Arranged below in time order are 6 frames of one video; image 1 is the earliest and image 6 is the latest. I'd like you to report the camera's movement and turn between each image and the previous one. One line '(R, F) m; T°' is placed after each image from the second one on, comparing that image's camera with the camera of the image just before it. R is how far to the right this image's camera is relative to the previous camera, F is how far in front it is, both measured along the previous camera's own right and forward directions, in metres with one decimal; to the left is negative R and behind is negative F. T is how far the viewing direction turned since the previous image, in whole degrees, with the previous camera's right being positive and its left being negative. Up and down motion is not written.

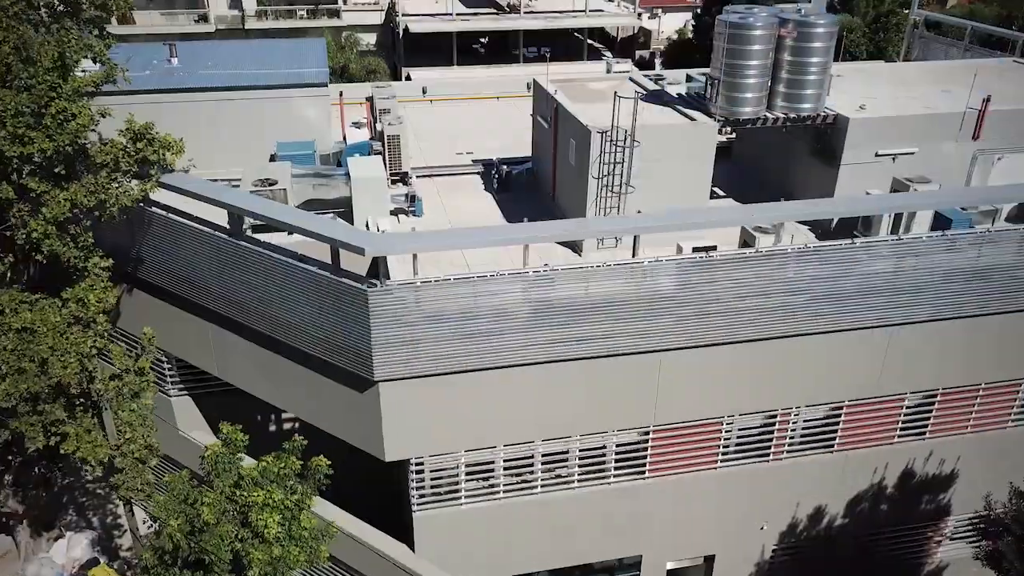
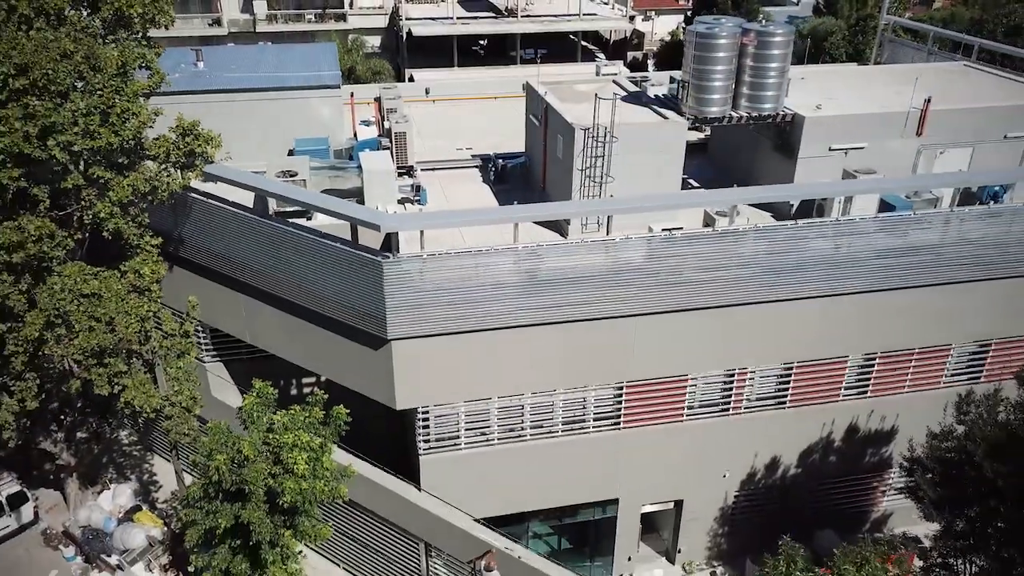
(+0.2, -2.1) m; 0°
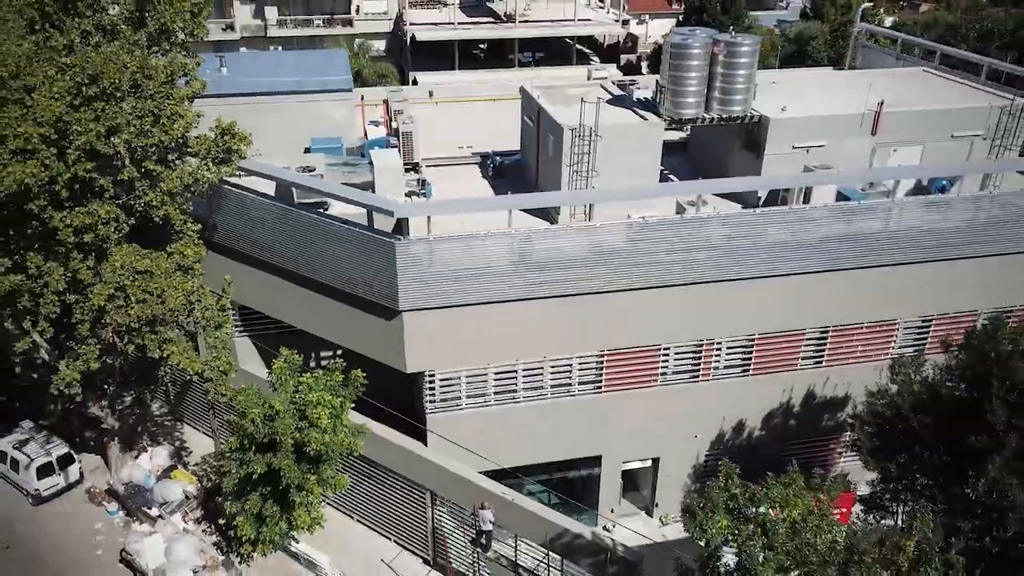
(+0.2, -2.1) m; 0°
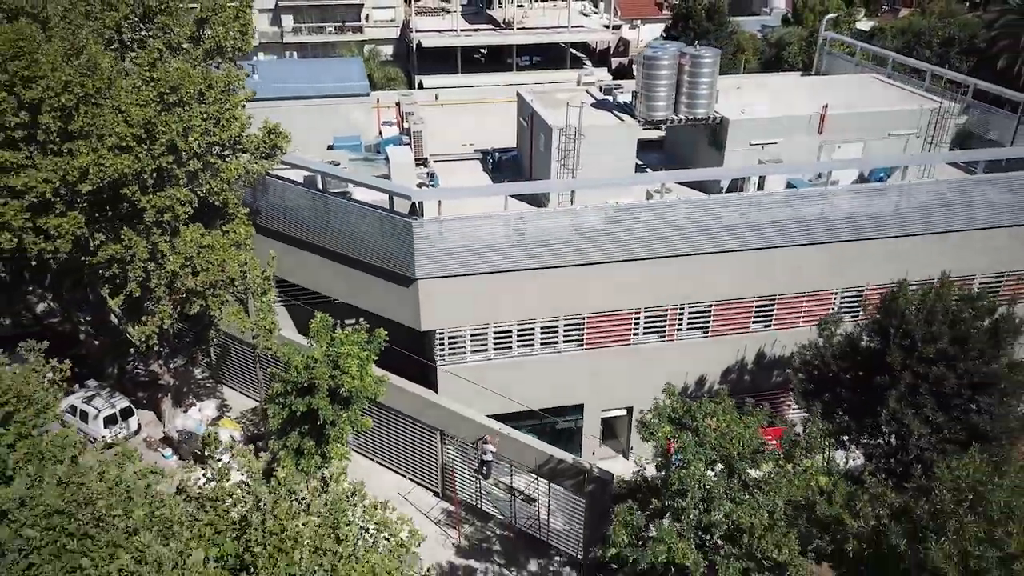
(+0.2, -3.4) m; 0°
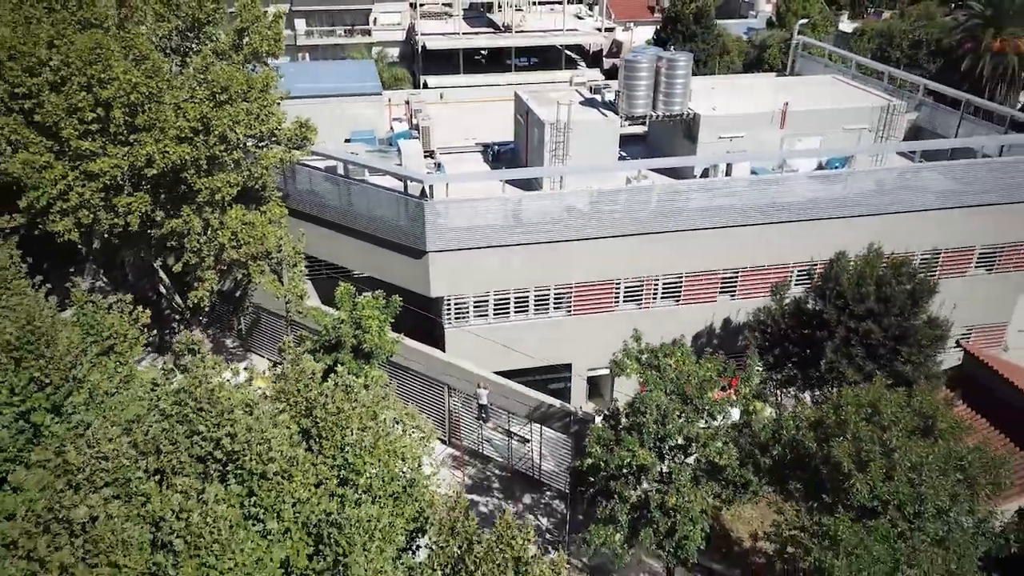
(+0.1, -3.2) m; 0°
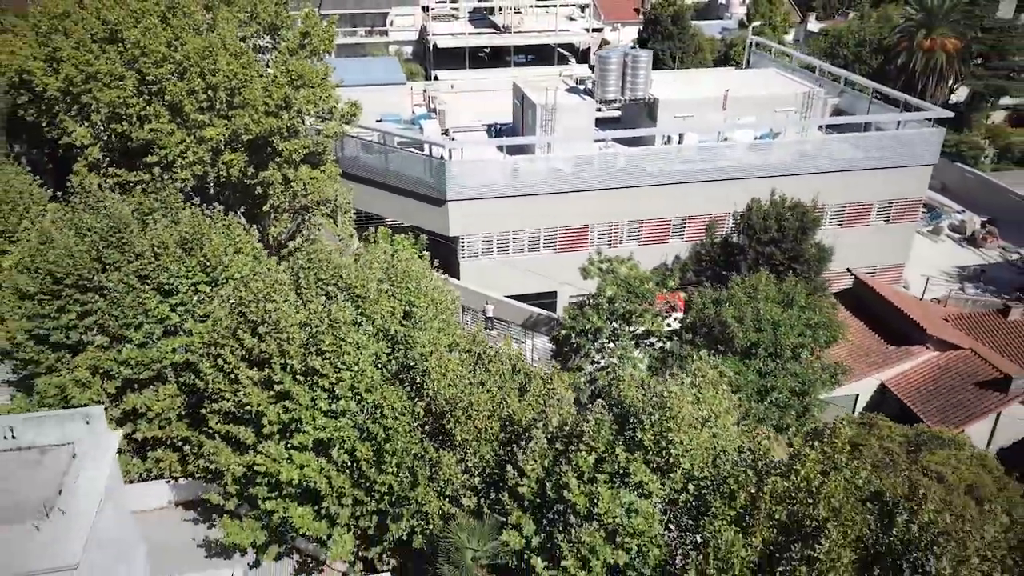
(+0.1, -7.3) m; 0°
